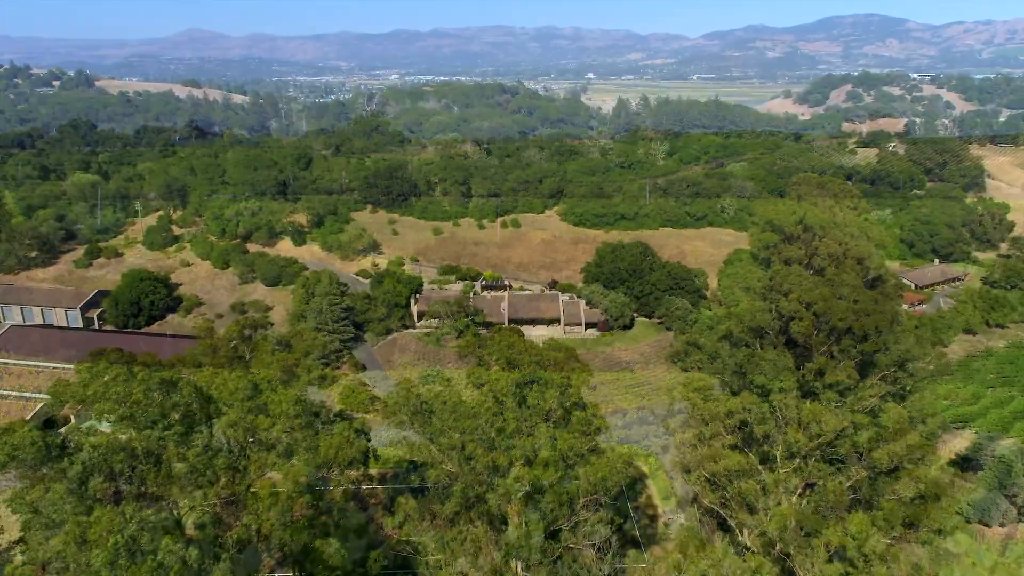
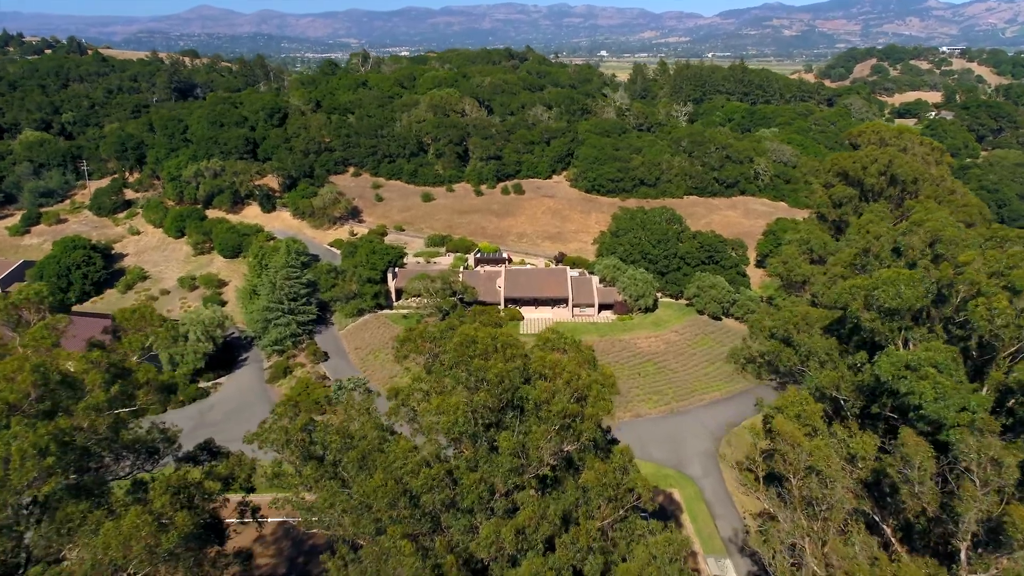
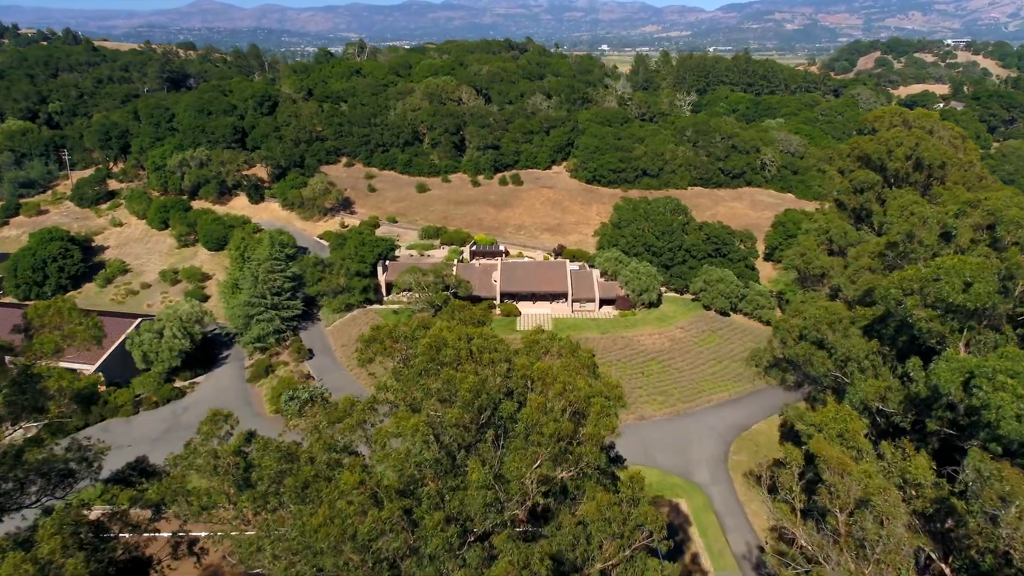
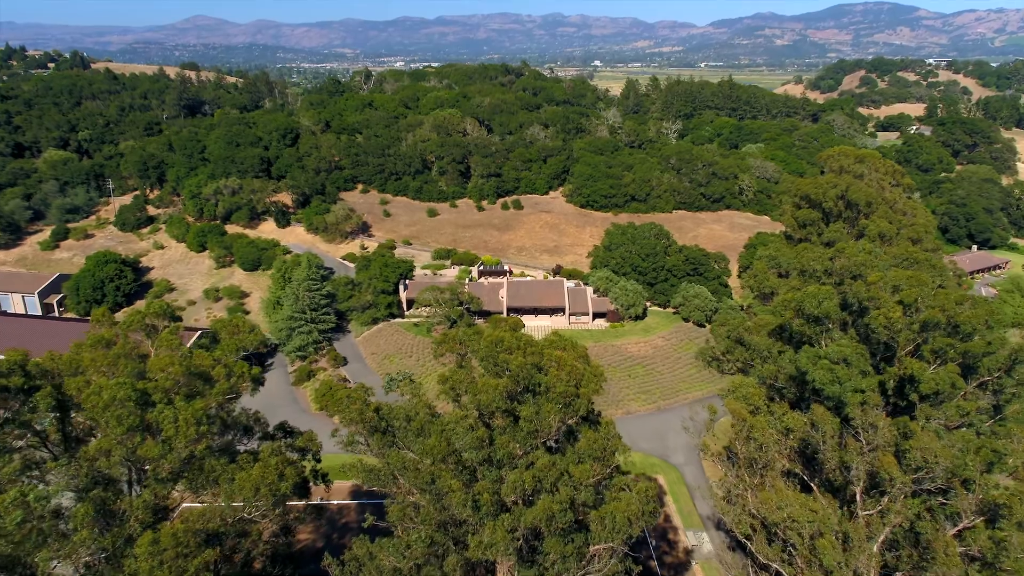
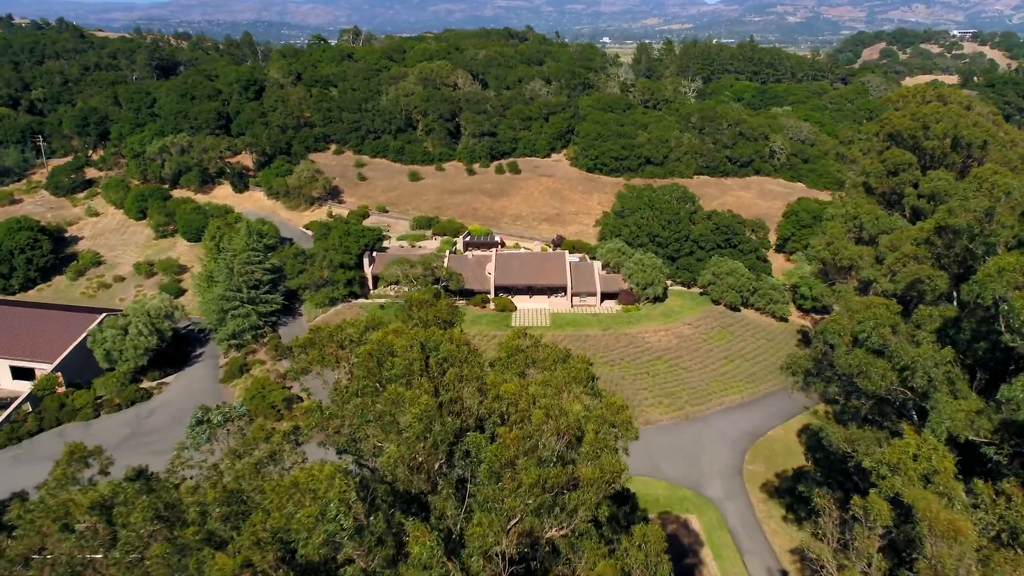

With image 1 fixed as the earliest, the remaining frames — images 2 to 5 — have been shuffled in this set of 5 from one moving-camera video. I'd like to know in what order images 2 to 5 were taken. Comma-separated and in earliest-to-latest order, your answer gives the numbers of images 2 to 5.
4, 2, 3, 5
